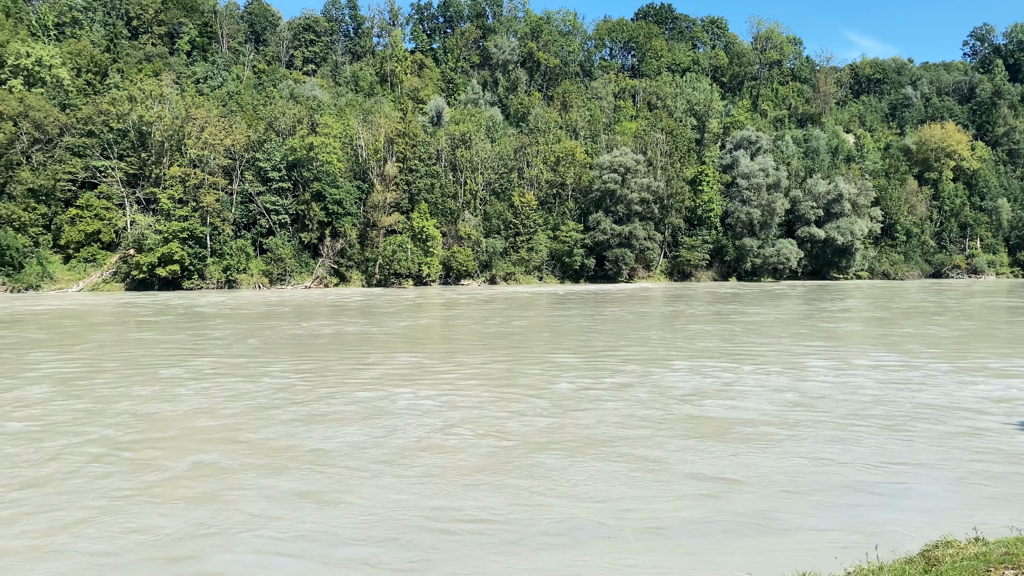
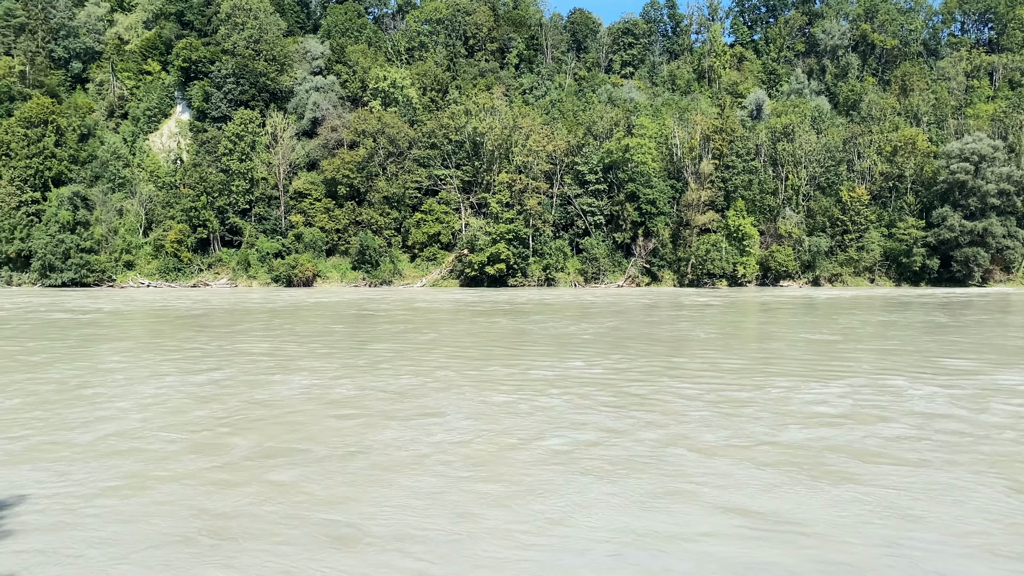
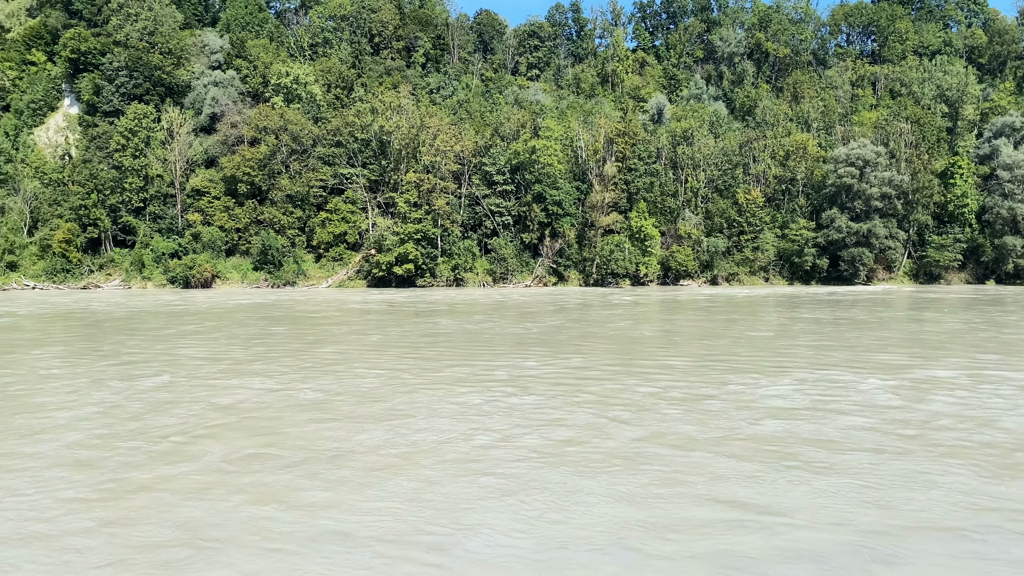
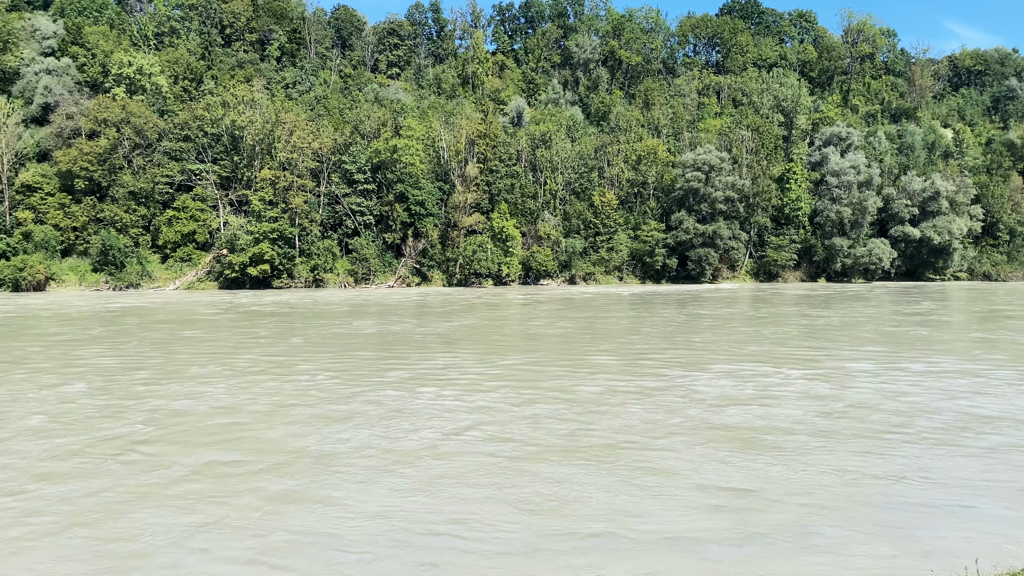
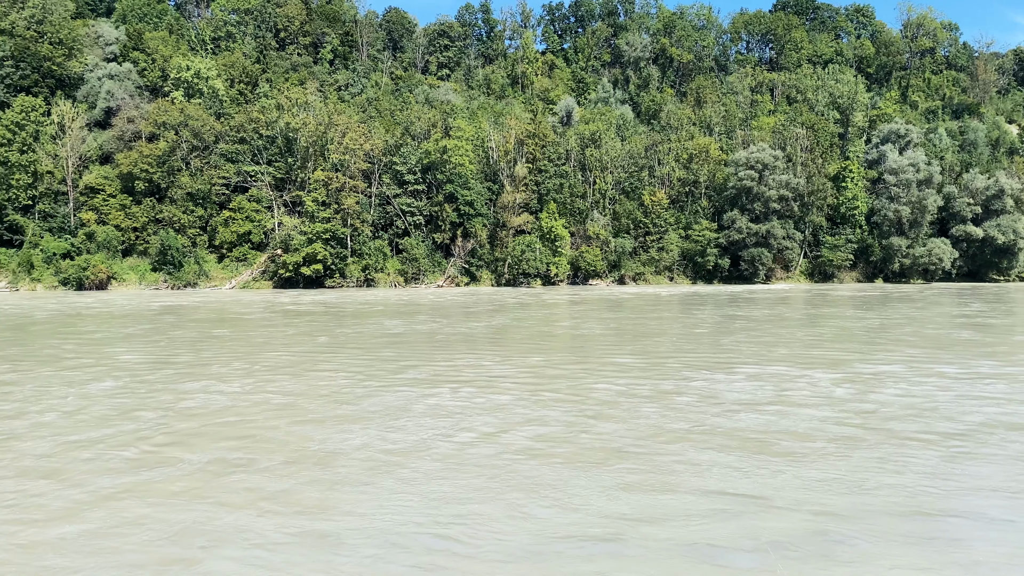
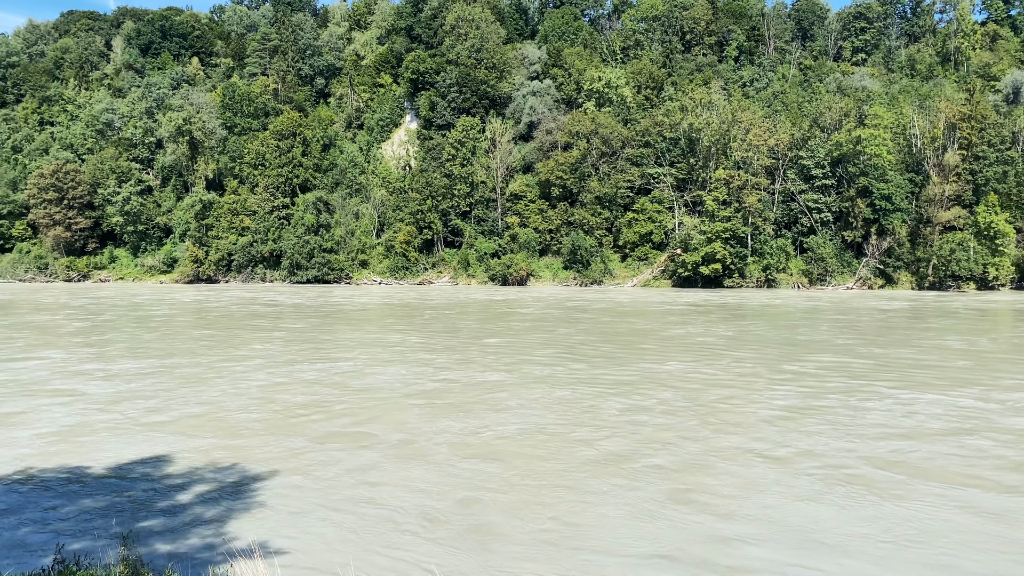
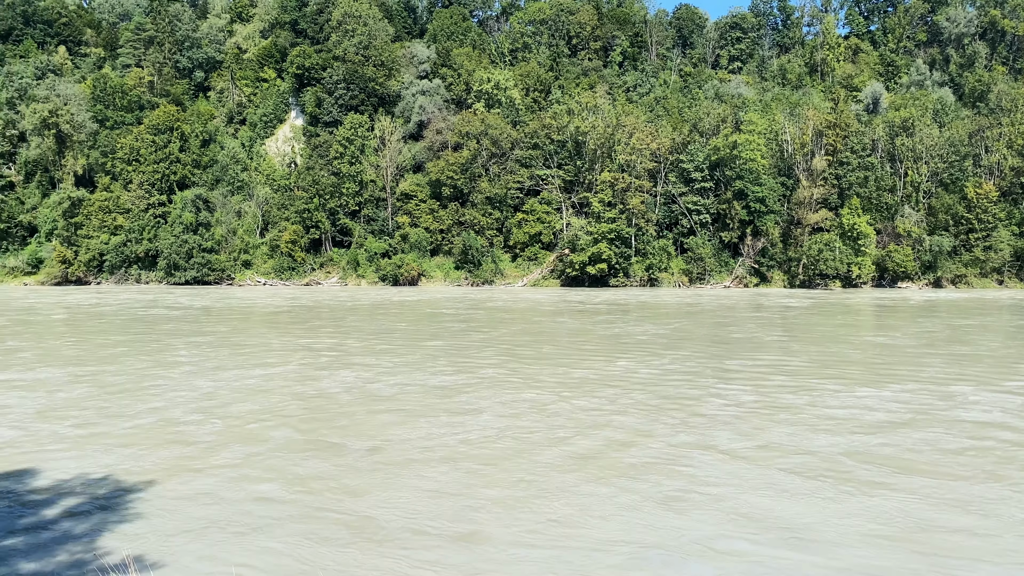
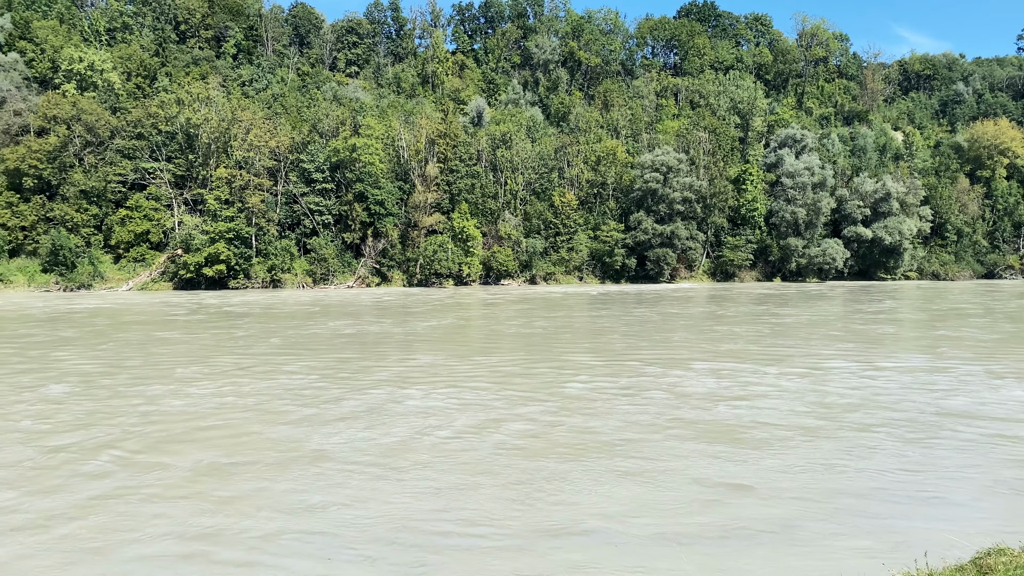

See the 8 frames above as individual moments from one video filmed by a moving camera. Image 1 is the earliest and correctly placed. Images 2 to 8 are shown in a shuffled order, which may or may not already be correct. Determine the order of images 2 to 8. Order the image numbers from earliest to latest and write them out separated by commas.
8, 4, 5, 3, 2, 7, 6
